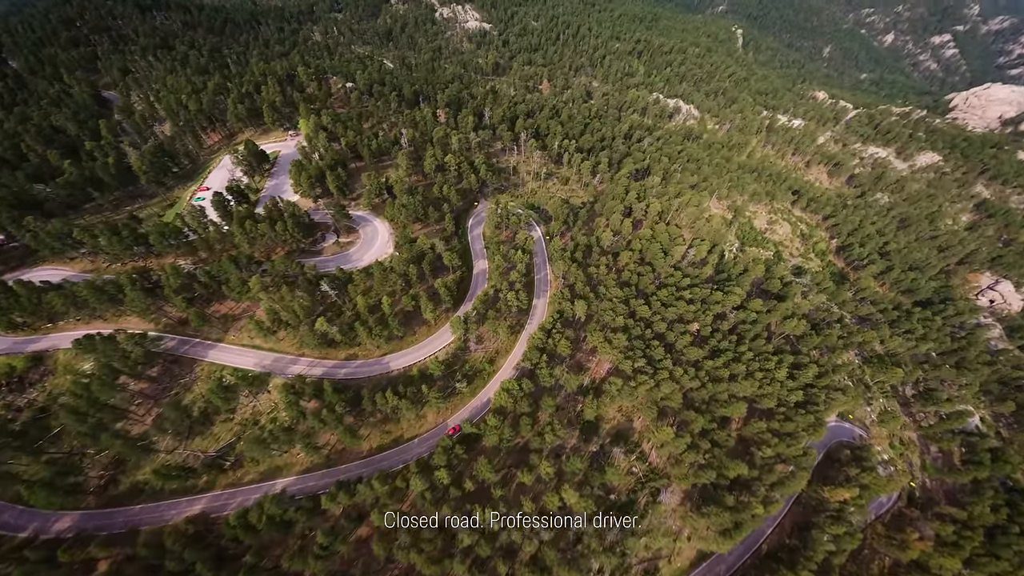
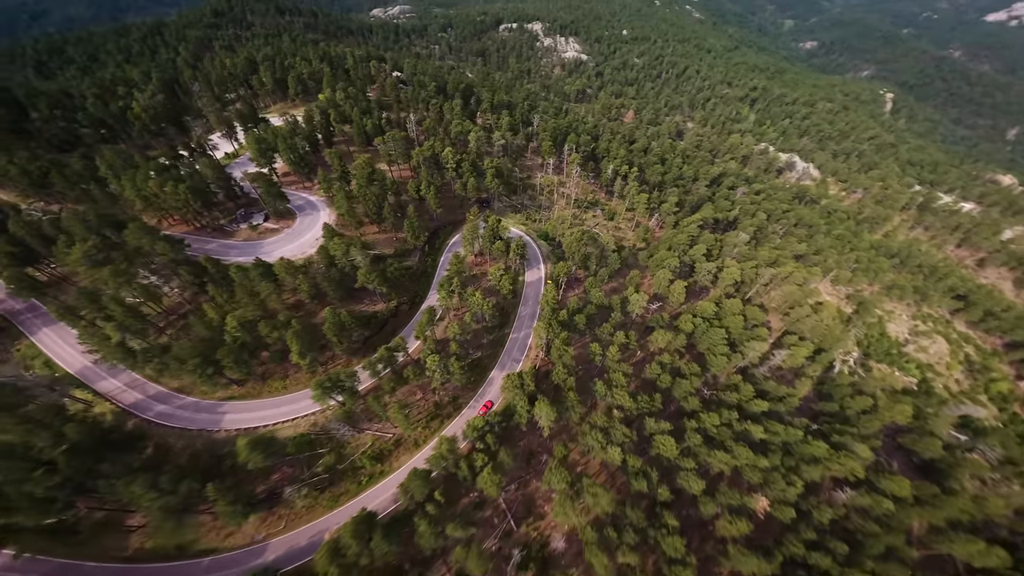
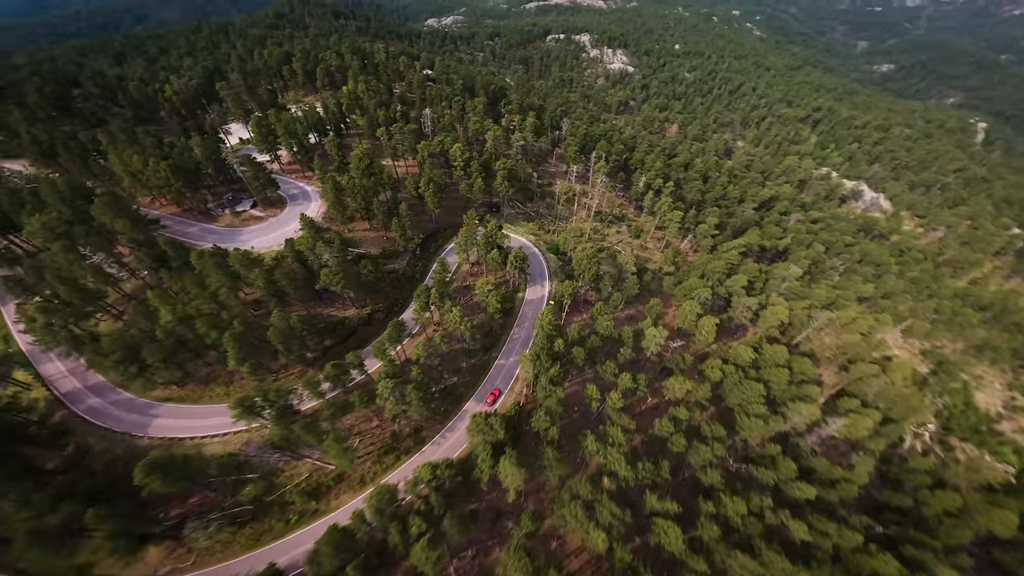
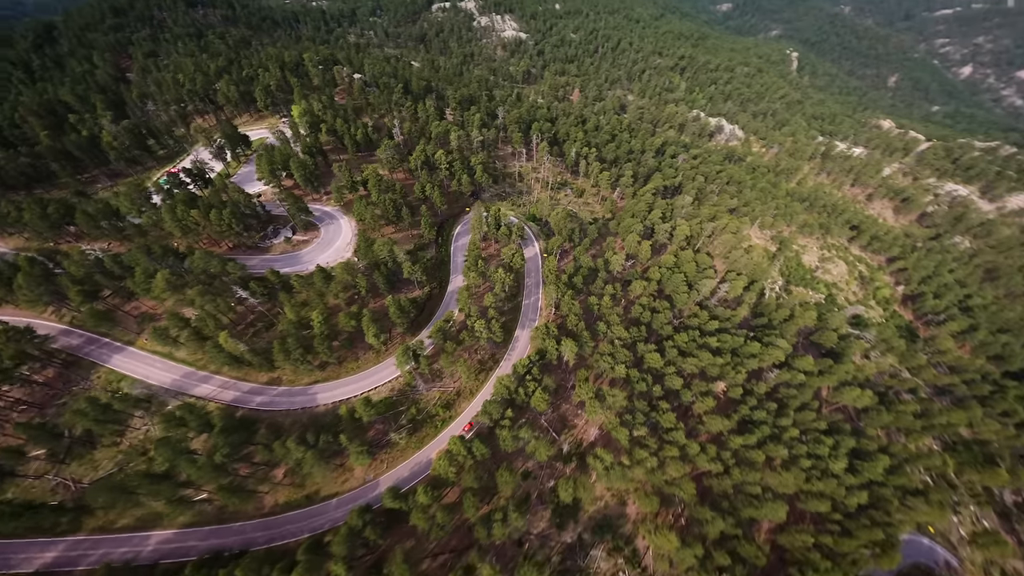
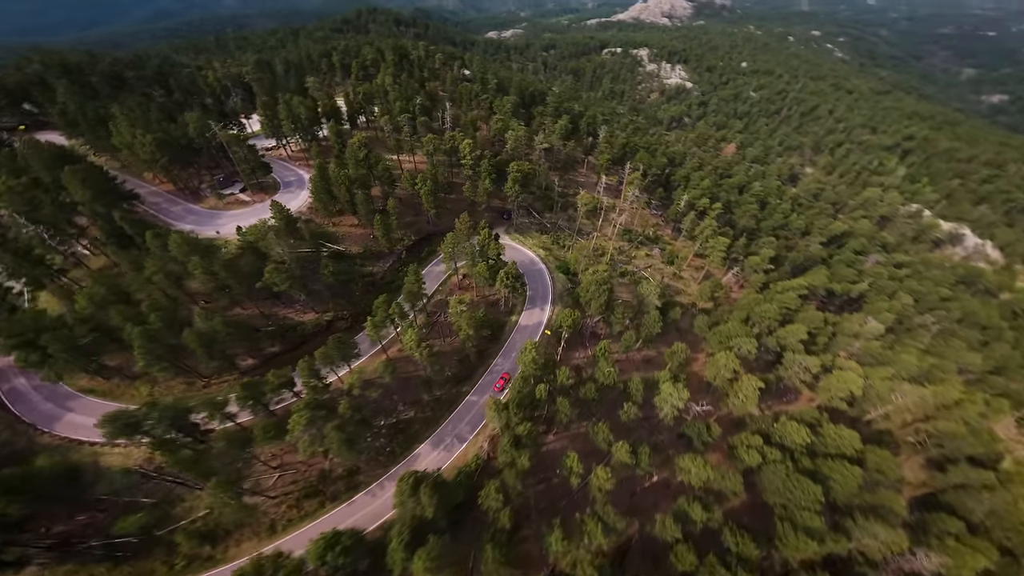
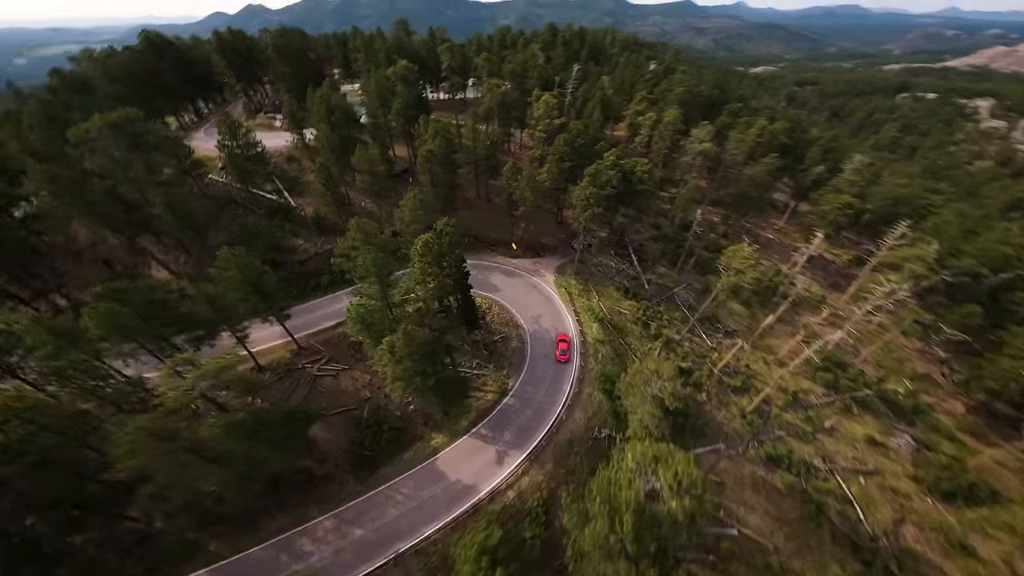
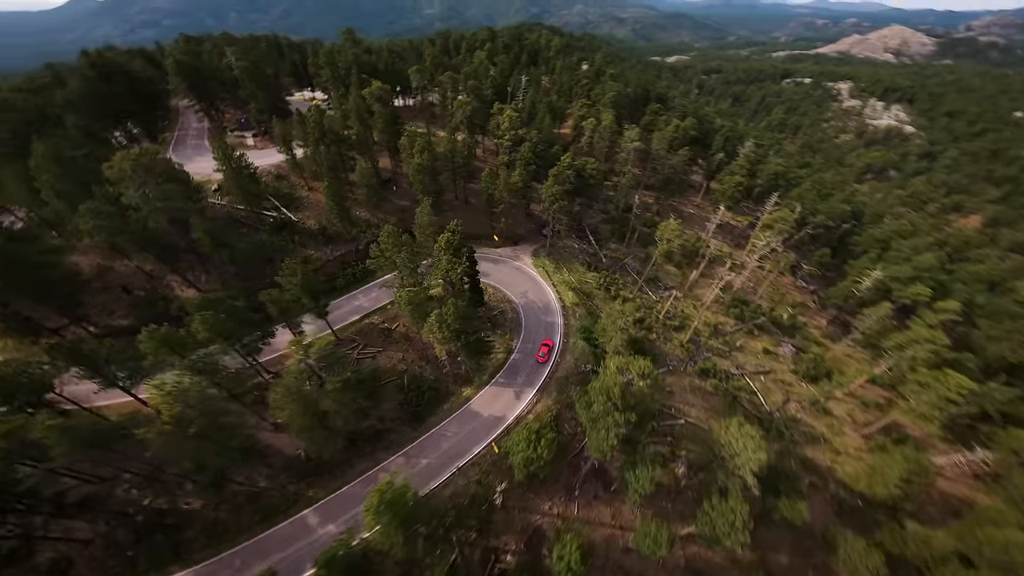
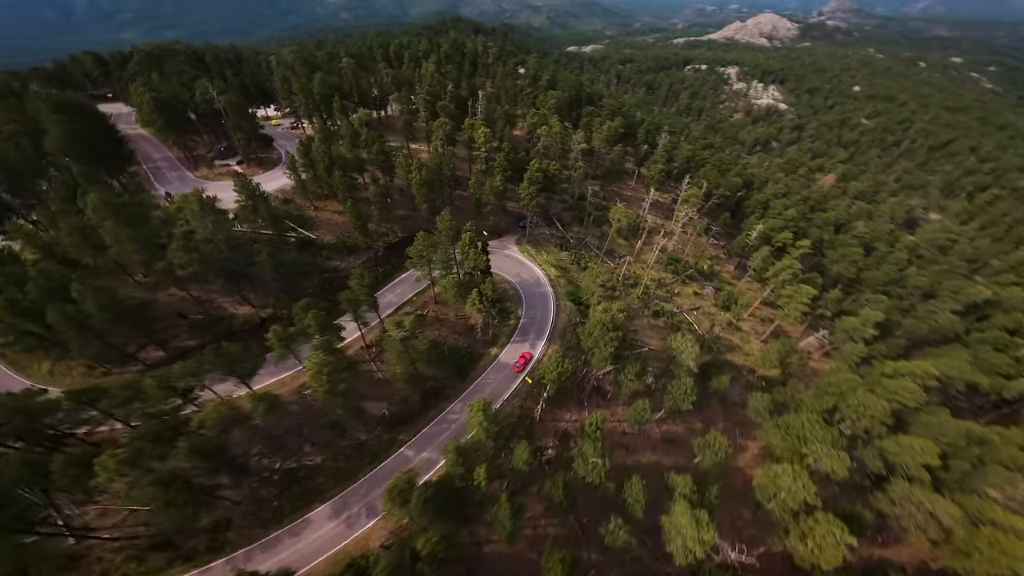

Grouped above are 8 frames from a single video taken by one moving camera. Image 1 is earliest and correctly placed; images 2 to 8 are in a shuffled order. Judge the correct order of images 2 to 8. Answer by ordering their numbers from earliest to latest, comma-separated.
4, 2, 3, 5, 8, 7, 6
